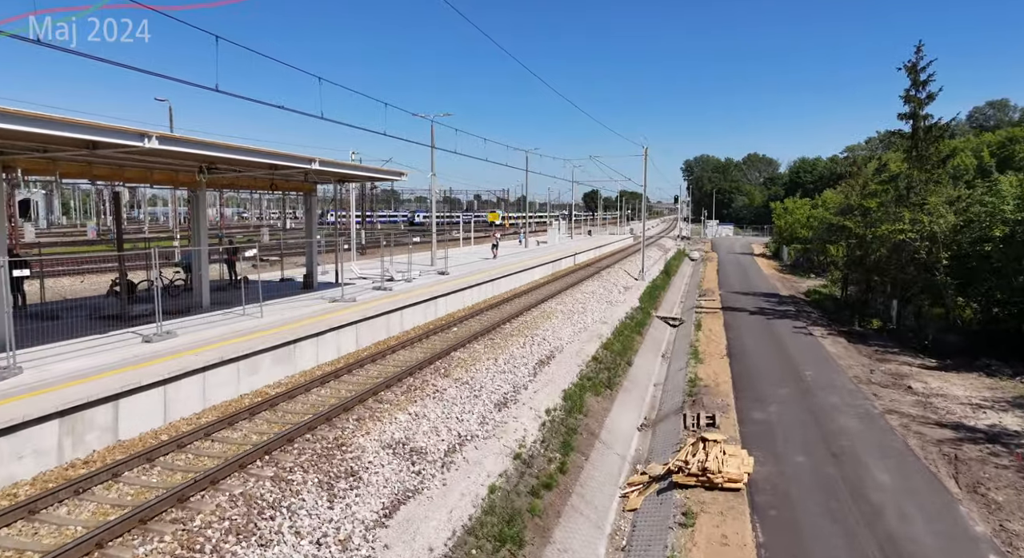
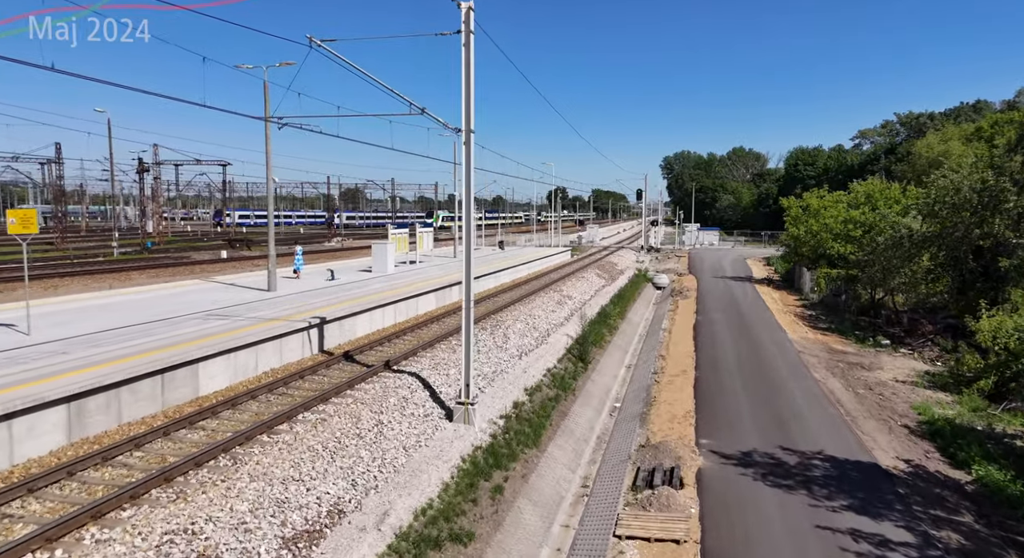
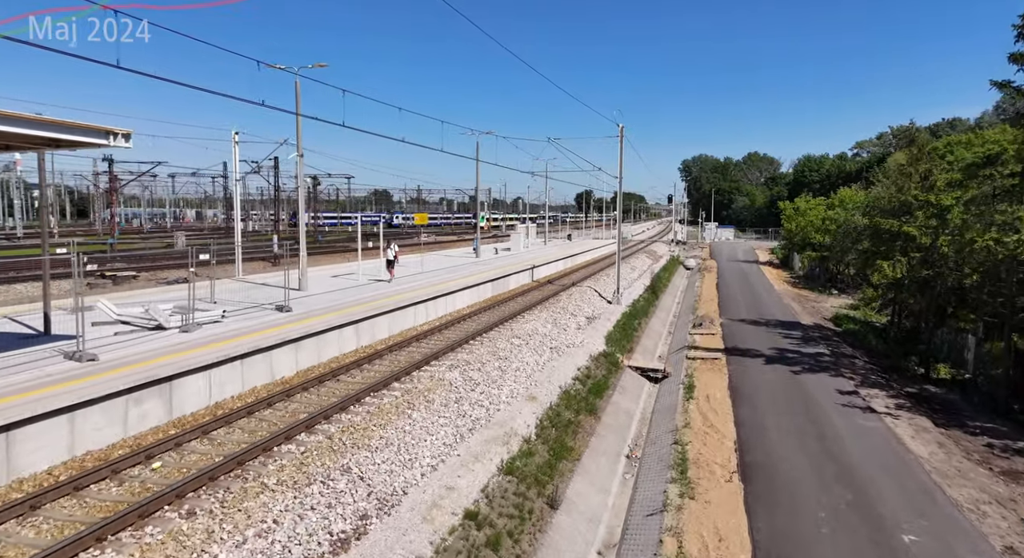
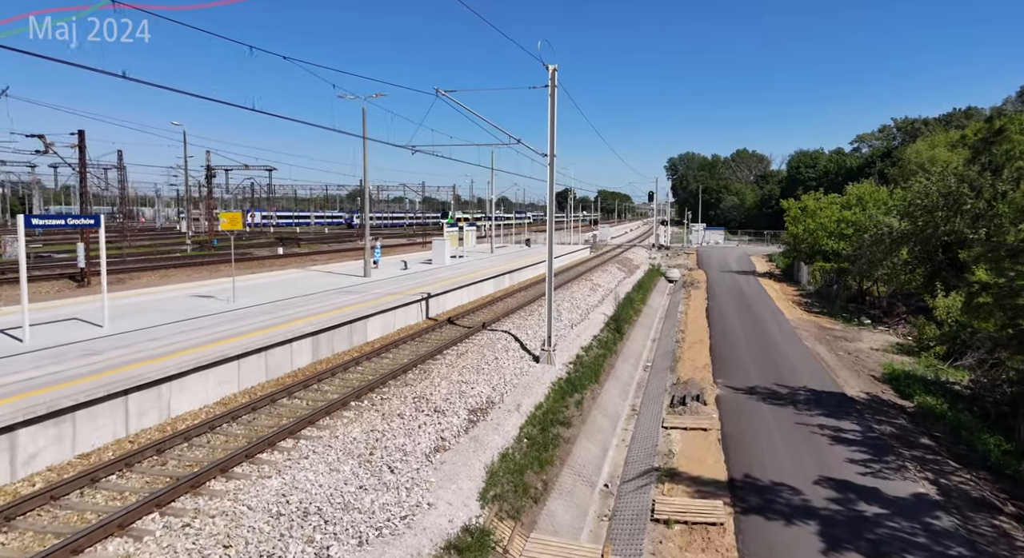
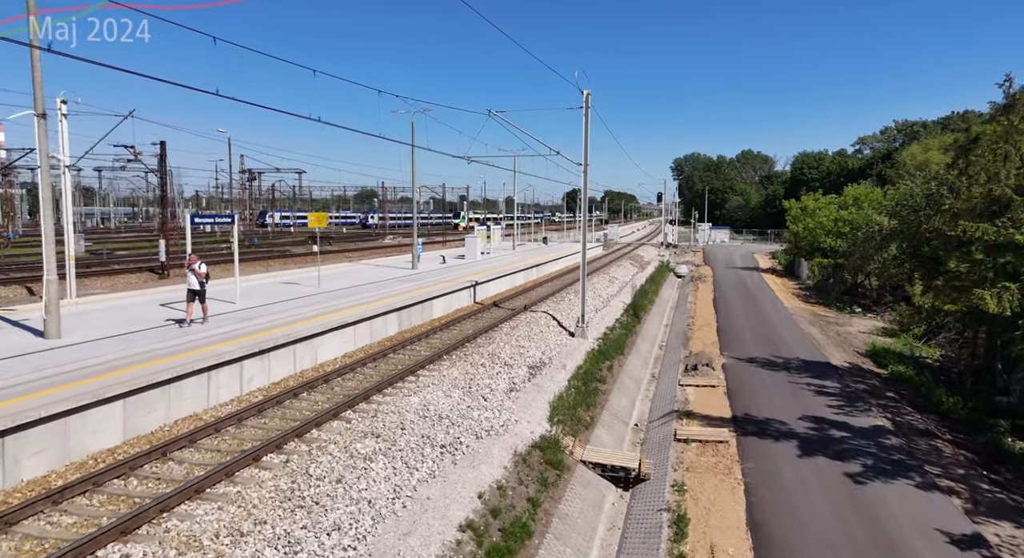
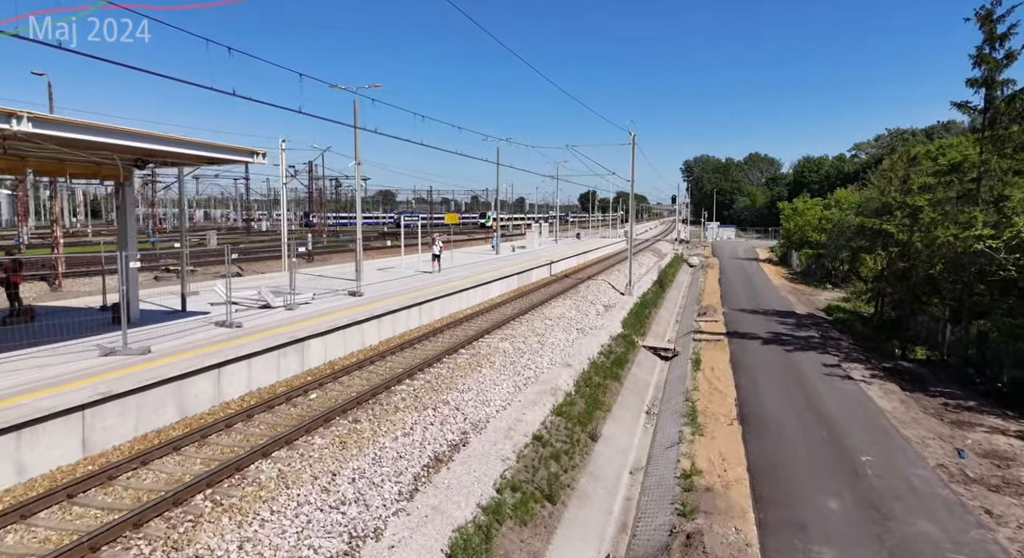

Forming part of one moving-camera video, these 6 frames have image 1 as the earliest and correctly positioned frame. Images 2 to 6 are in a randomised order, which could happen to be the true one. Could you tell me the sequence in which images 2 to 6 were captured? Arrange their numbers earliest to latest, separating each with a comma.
6, 3, 5, 4, 2
